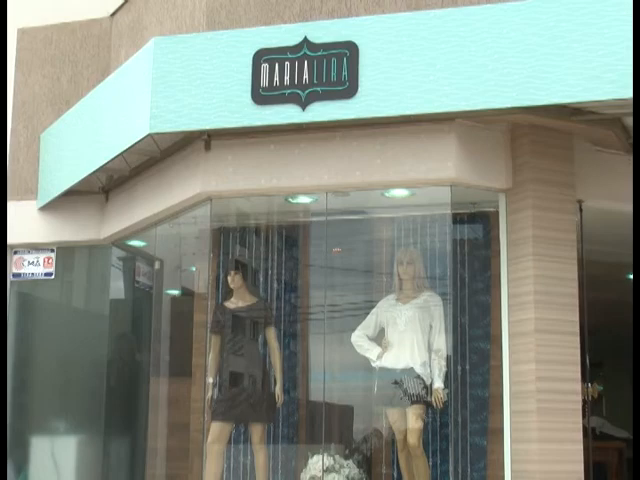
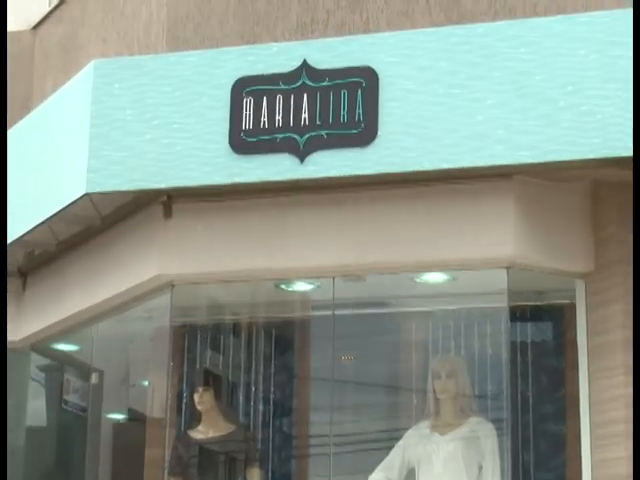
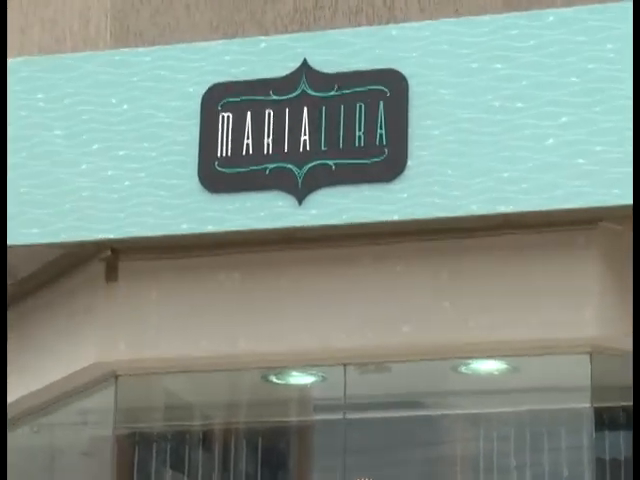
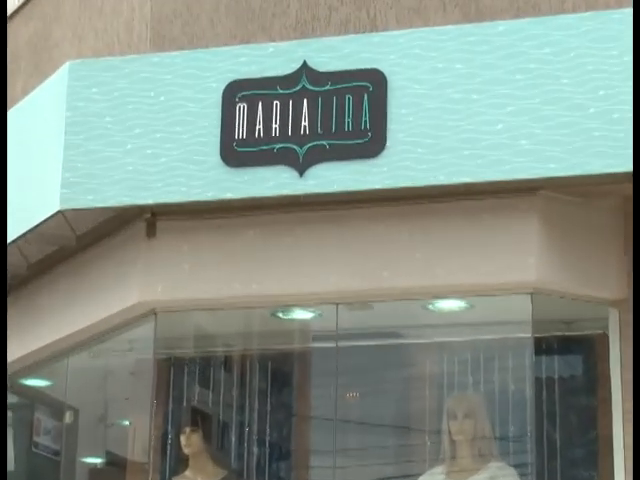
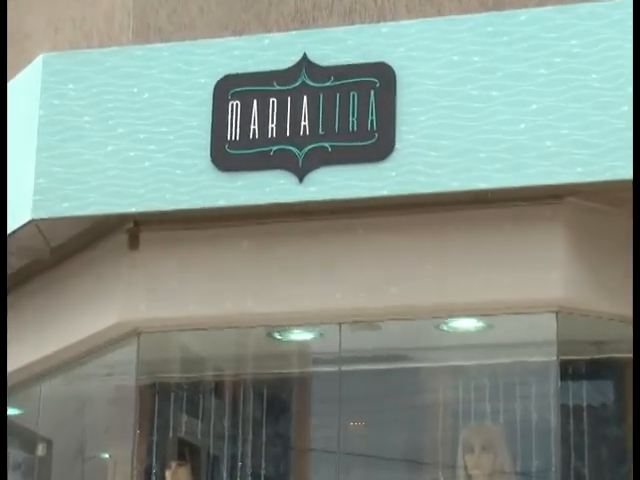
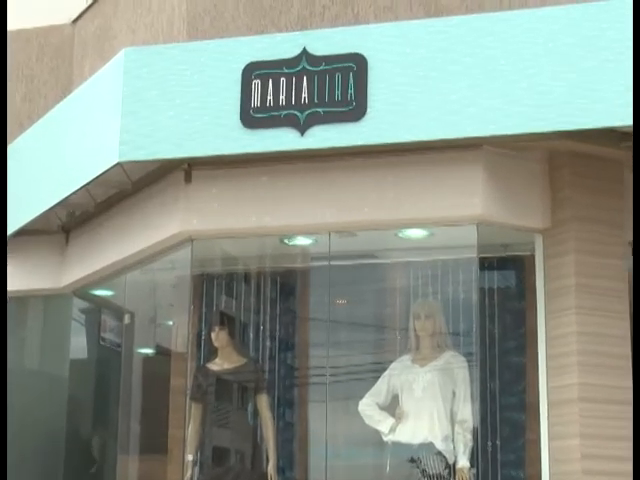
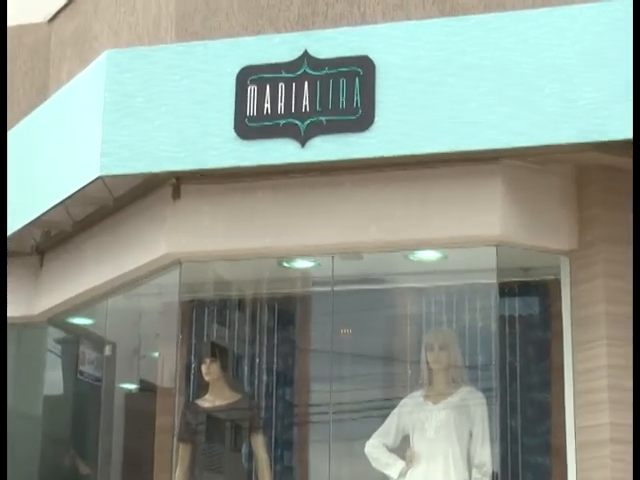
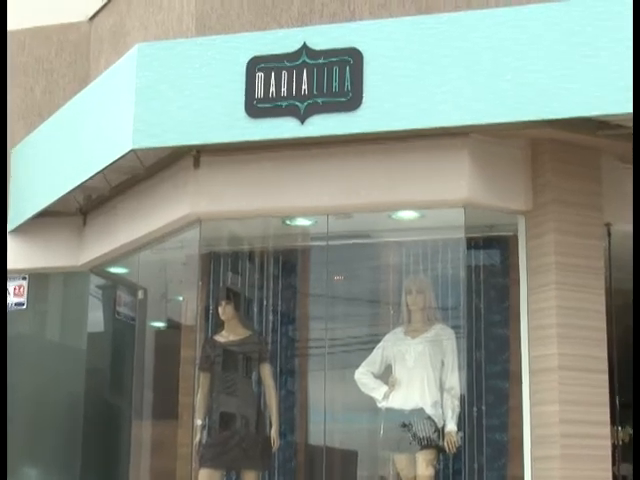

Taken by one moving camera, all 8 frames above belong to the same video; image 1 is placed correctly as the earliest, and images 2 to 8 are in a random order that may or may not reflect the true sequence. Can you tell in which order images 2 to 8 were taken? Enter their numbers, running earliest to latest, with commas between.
8, 6, 7, 2, 4, 5, 3
